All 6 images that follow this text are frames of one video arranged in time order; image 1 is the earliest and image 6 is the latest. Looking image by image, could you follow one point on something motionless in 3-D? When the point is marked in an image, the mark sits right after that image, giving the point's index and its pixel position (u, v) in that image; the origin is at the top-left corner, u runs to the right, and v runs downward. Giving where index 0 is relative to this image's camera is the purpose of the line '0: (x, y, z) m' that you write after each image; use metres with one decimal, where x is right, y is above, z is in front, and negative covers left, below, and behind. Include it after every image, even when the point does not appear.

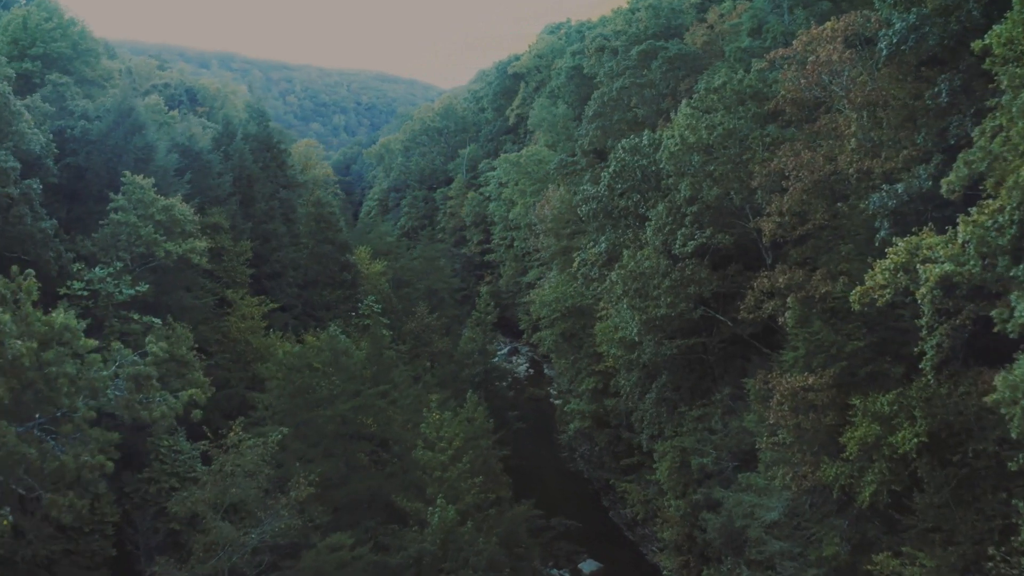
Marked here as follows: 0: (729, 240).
0: (+3.6, +0.8, +17.7) m
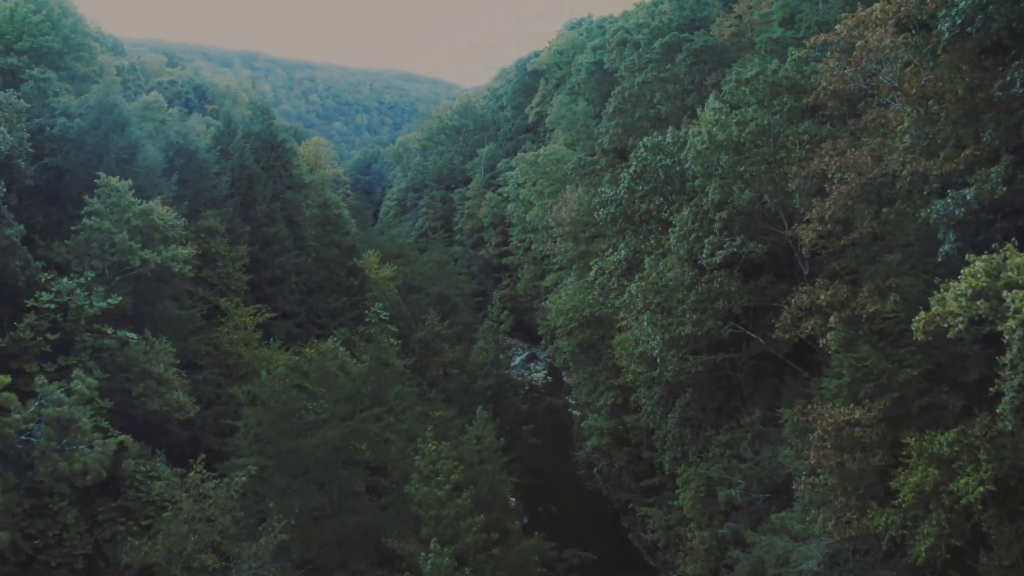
0: (+3.7, +0.6, +15.8) m
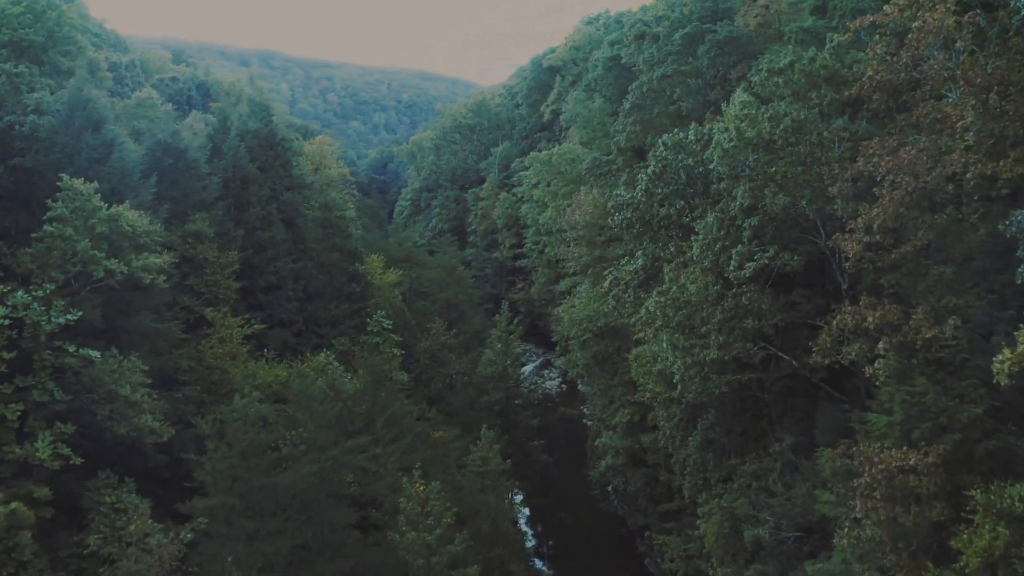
0: (+3.7, +0.3, +13.9) m
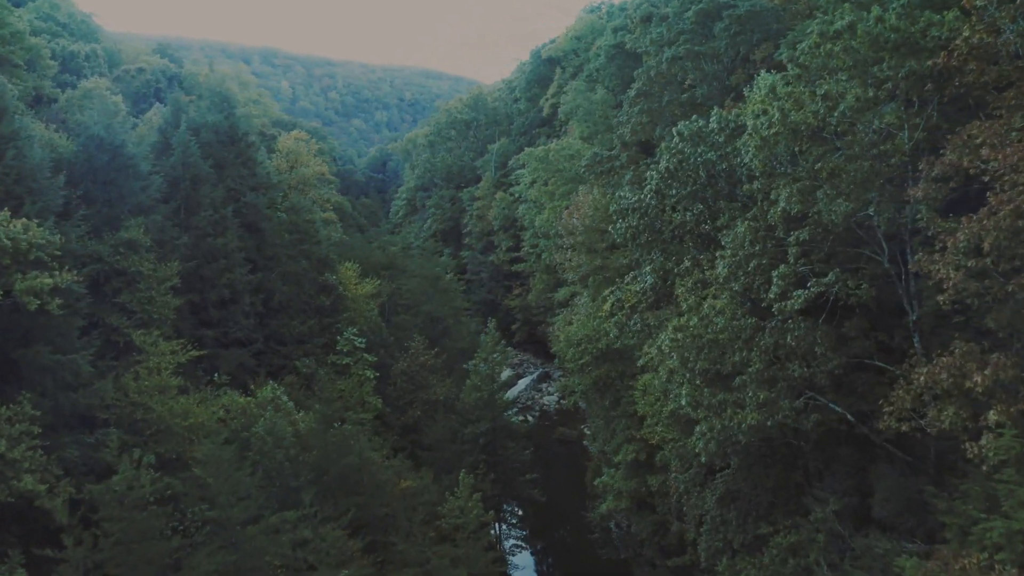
0: (+3.4, 0.0, +10.5) m
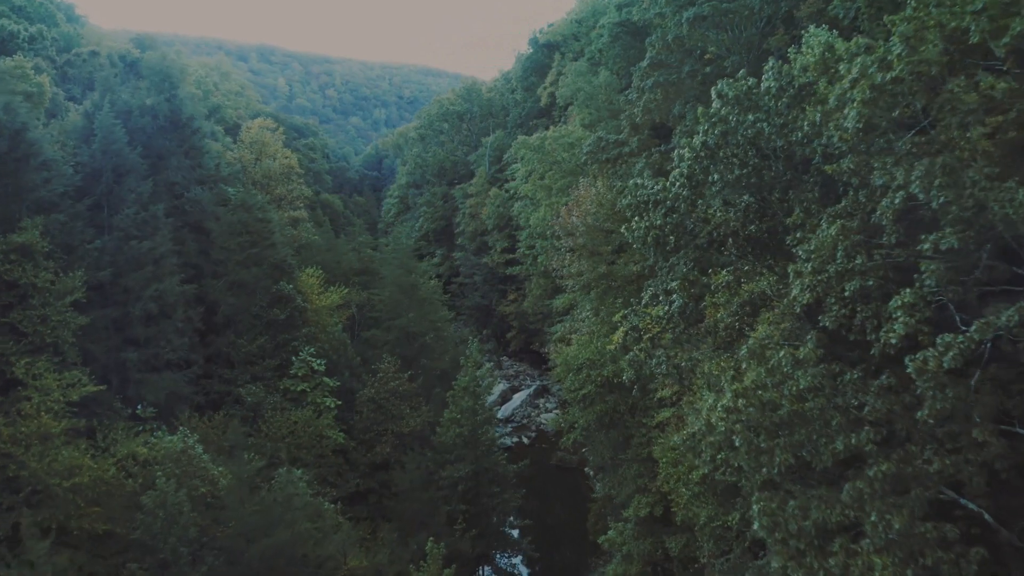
0: (+3.1, -0.3, +6.4) m
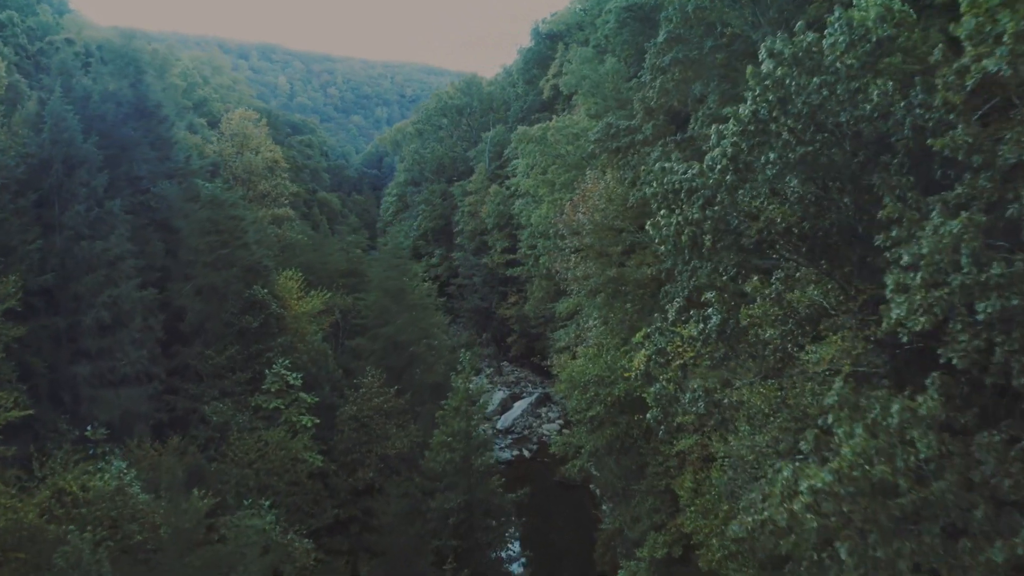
0: (+3.1, -0.4, +4.2) m
